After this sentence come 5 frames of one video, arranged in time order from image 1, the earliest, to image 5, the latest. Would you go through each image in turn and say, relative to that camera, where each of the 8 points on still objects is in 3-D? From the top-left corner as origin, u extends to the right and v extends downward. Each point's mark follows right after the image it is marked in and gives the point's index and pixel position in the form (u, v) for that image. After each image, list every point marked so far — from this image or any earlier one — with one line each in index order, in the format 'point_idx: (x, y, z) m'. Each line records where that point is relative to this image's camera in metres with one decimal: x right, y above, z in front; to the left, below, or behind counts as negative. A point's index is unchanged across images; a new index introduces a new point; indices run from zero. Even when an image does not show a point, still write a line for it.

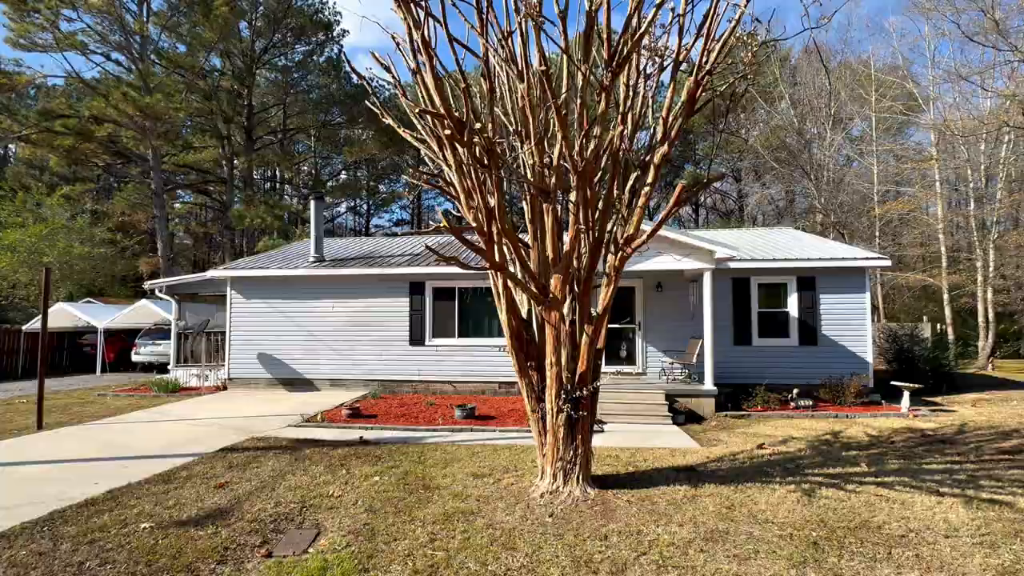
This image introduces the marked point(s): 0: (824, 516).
0: (+2.2, -1.6, +4.2) m
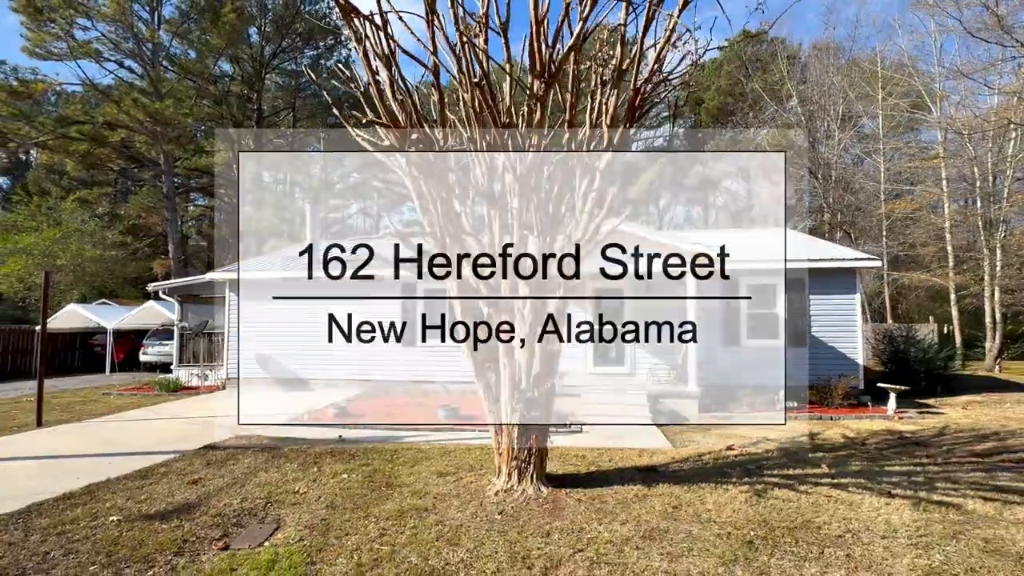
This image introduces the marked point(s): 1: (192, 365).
0: (+1.8, -1.6, +4.3) m
1: (-6.7, -1.6, +12.4) m
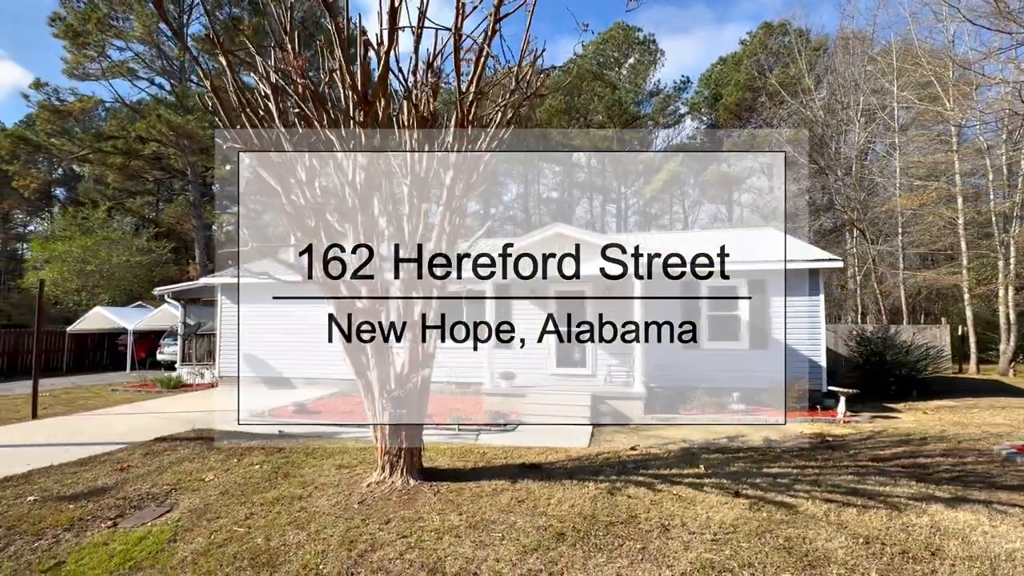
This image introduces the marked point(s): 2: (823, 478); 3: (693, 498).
0: (+0.7, -1.7, +4.5) m
1: (-7.2, -1.7, +13.3) m
2: (+2.8, -1.7, +5.3) m
3: (+1.5, -1.7, +4.8) m
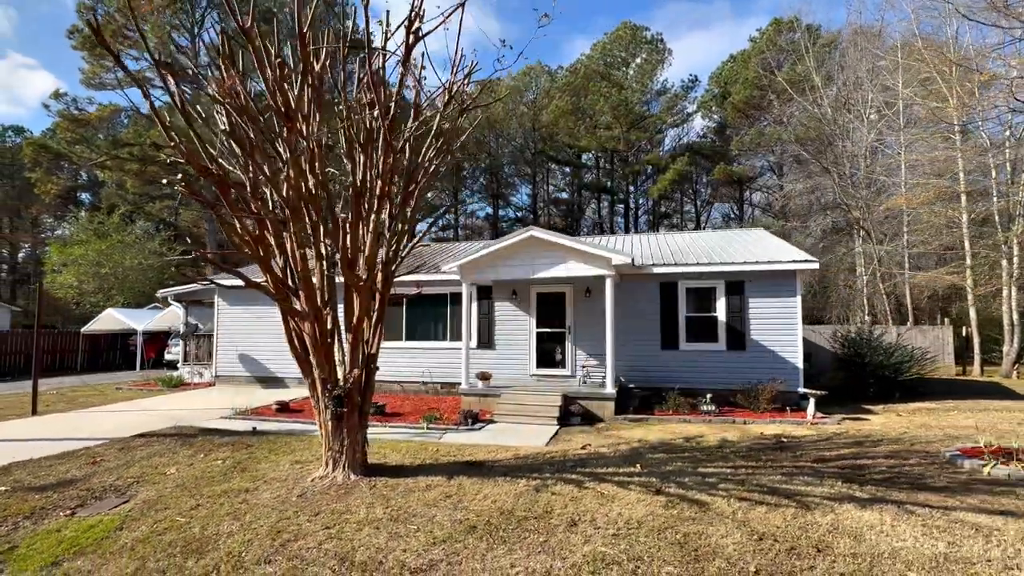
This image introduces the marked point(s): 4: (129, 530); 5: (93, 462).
0: (0.0, -1.7, +4.7) m
1: (-7.4, -1.8, +13.8) m
2: (+2.2, -1.7, +5.4) m
3: (+0.9, -1.7, +4.9) m
4: (-3.0, -1.9, +4.6) m
5: (-4.5, -1.9, +6.4) m
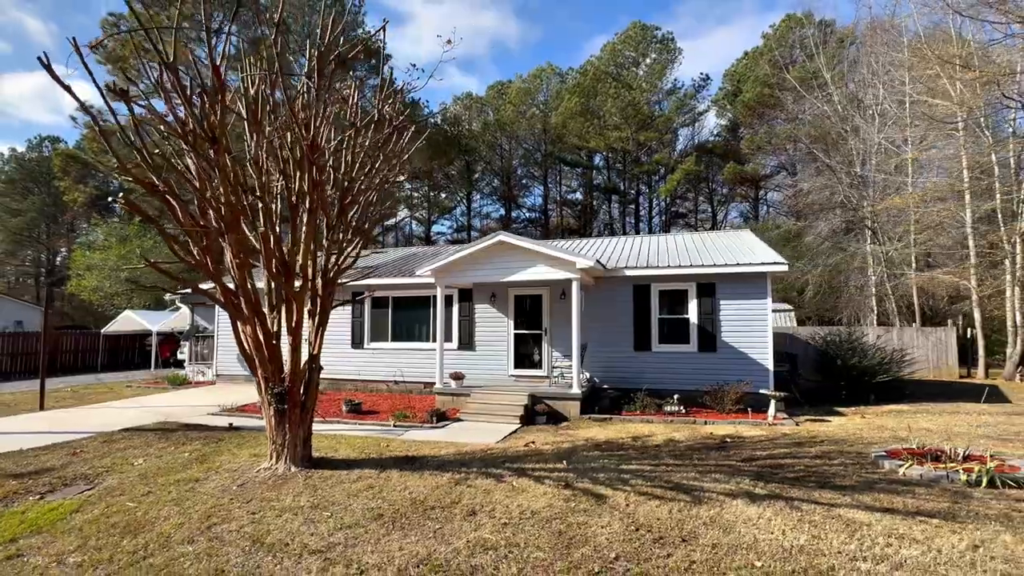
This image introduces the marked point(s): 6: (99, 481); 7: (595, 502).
0: (-0.7, -1.8, +5.1) m
1: (-7.7, -1.8, +14.6) m
2: (+1.5, -1.8, +5.7) m
3: (+0.1, -1.8, +5.3) m
4: (-3.7, -2.0, +5.2) m
5: (-5.1, -1.9, +7.0) m
6: (-4.2, -2.0, +6.0) m
7: (+0.7, -1.8, +4.9) m
